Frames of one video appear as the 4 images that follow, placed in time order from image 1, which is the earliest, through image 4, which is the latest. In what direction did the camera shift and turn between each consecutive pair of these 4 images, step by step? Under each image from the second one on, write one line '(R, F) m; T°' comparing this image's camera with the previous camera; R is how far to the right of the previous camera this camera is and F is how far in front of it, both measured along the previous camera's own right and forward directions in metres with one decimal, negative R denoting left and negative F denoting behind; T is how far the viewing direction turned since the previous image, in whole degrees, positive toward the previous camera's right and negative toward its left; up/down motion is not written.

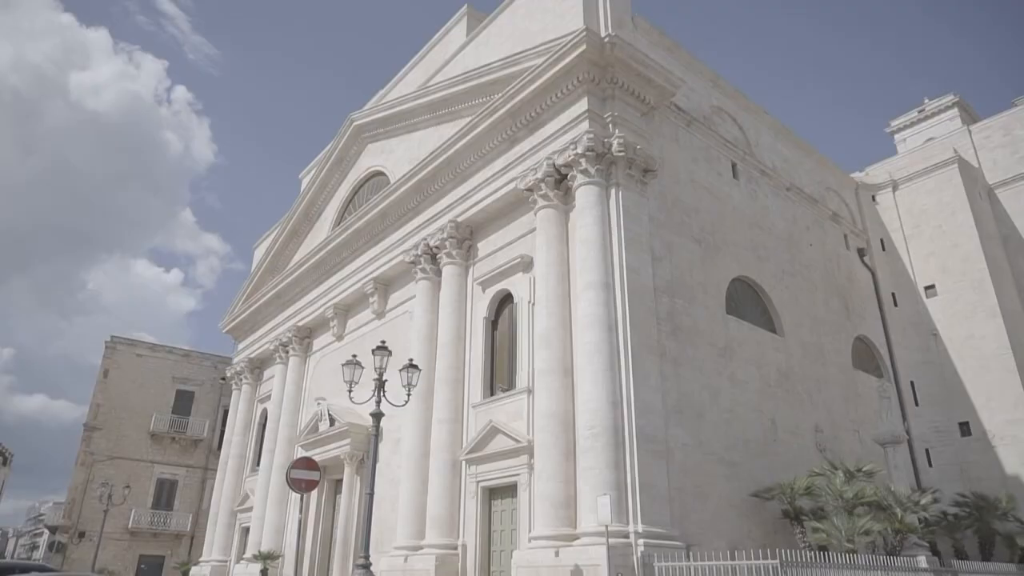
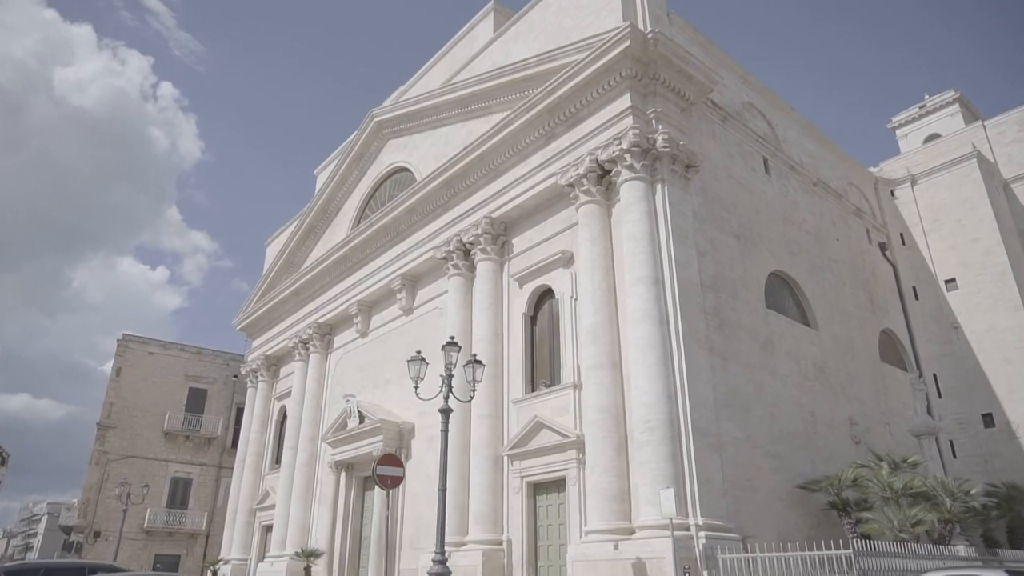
(-1.0, 0.0) m; +1°
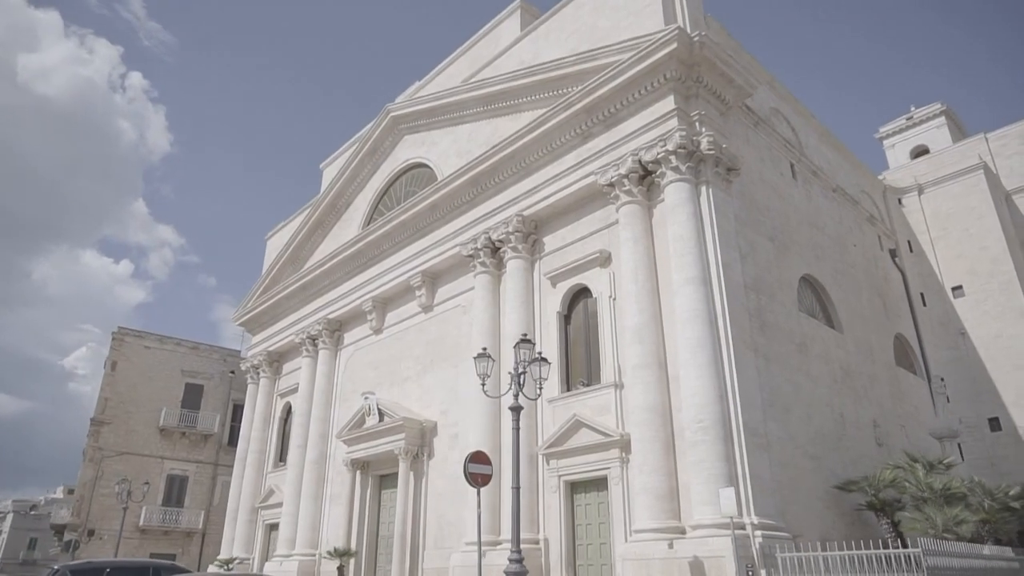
(-1.3, +0.1) m; +2°
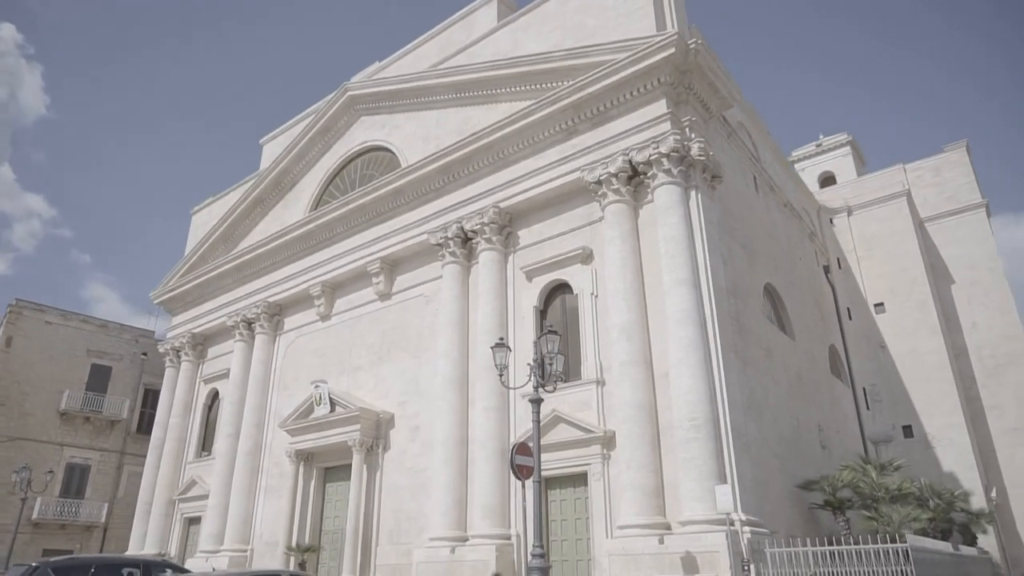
(-1.6, +0.3) m; +8°
